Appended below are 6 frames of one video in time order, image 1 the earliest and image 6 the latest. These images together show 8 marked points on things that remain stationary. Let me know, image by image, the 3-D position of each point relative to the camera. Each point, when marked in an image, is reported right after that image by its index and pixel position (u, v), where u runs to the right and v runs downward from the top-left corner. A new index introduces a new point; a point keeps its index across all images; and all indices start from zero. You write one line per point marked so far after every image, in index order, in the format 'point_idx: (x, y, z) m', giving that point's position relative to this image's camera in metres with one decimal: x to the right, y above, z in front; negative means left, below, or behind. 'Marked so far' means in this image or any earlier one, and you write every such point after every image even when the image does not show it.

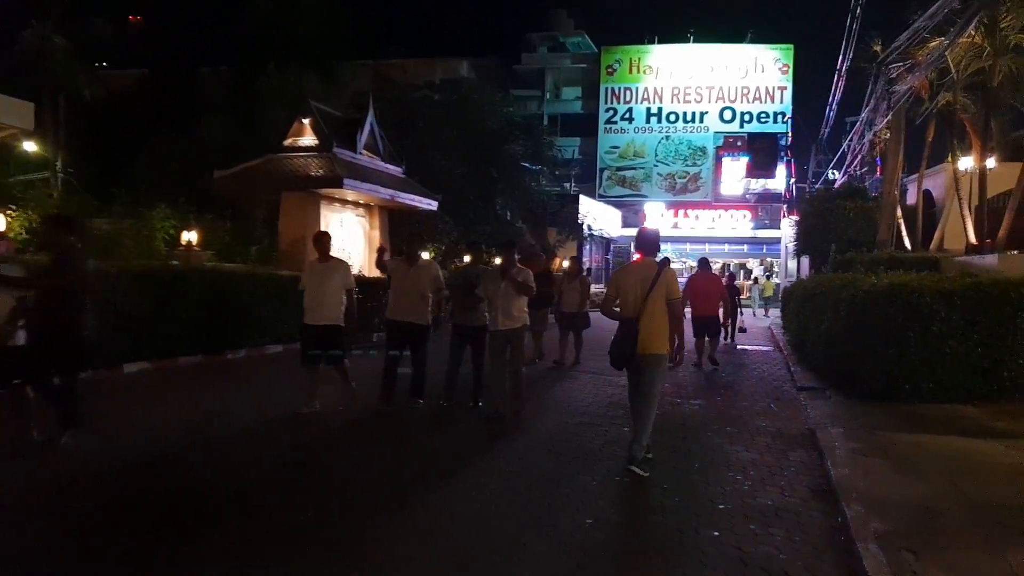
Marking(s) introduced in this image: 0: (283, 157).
0: (-5.7, +3.2, +19.3) m
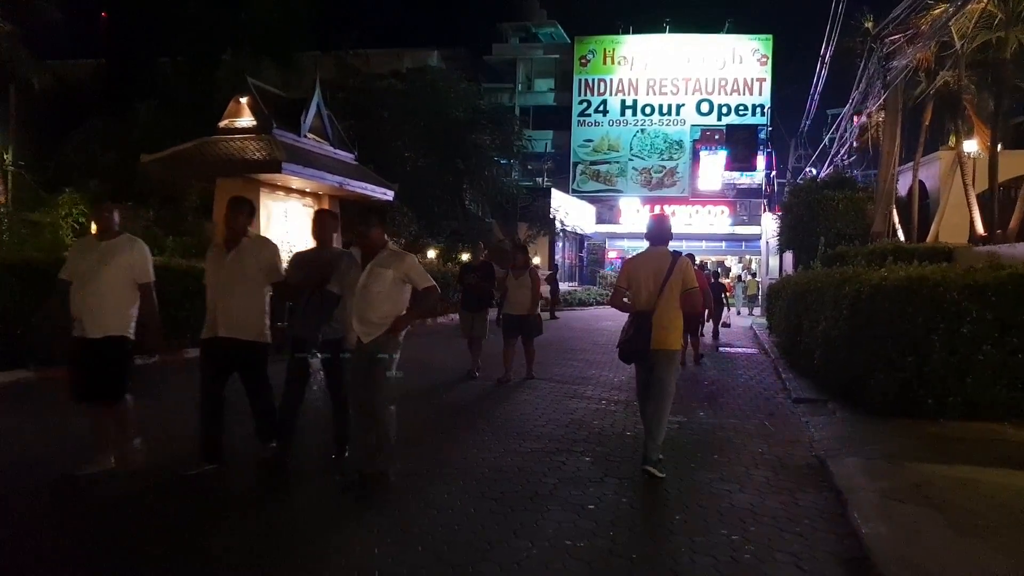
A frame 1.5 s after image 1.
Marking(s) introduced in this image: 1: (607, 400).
0: (-6.6, +3.3, +17.3) m
1: (+1.2, -1.4, +9.9) m
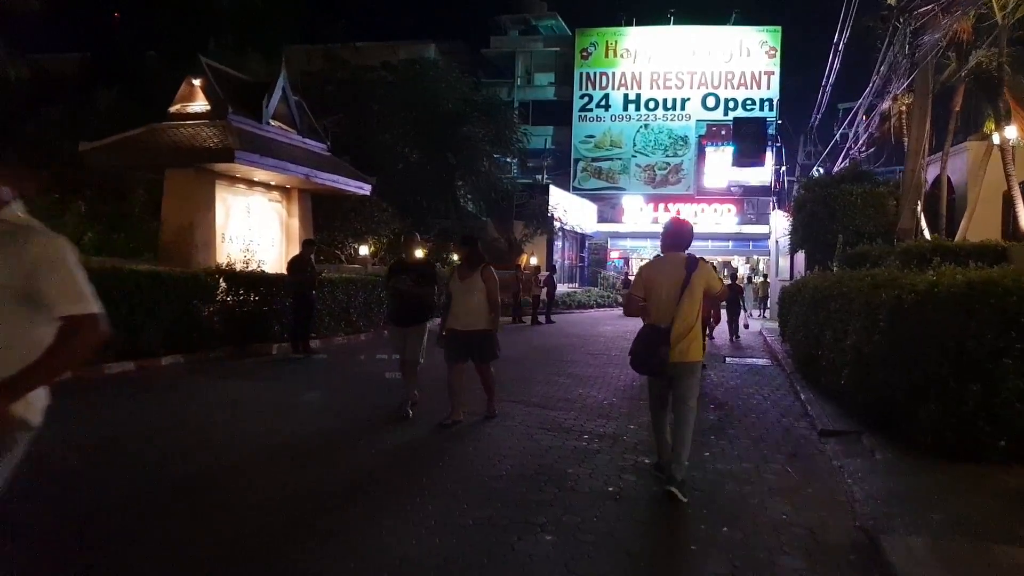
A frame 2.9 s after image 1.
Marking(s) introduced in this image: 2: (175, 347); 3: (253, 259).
0: (-6.9, +3.2, +15.5) m
1: (+0.8, -1.5, +8.1) m
2: (-5.7, -1.0, +13.2) m
3: (-5.7, +0.7, +17.1) m
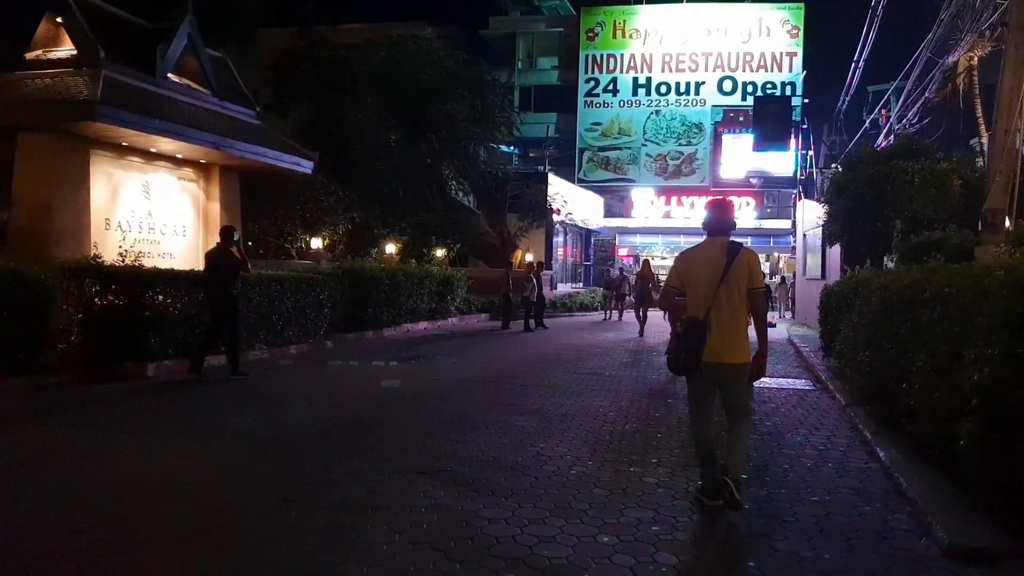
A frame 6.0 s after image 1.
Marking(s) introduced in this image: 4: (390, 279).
0: (-7.5, +3.2, +11.9) m
1: (+0.1, -1.5, +4.4) m
2: (-6.3, -1.0, +9.6) m
3: (-6.2, +0.7, +13.5) m
4: (-2.9, +0.2, +18.4) m
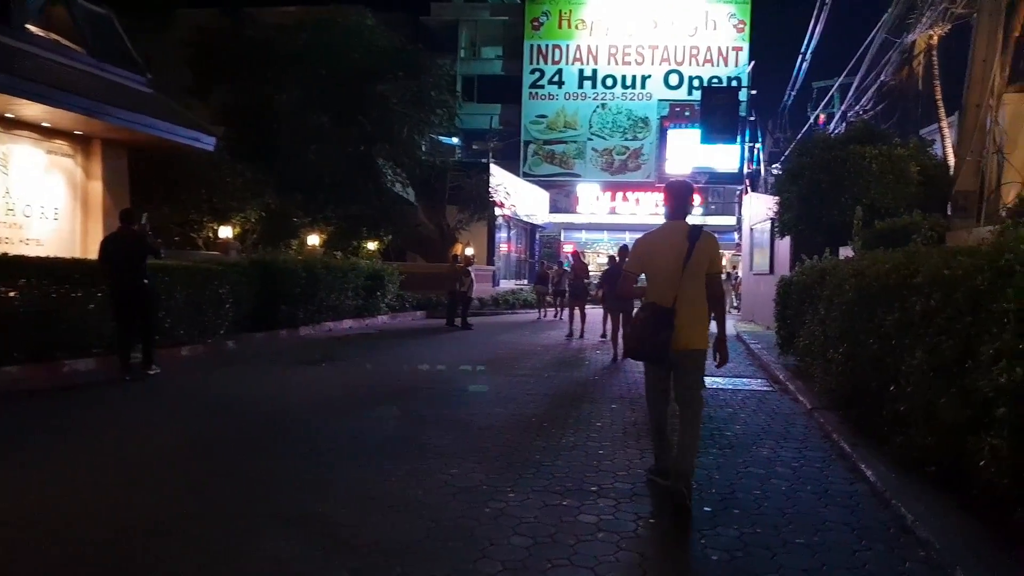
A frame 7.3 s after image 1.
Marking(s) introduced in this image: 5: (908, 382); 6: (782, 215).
0: (-8.5, +3.4, +9.9) m
1: (-0.4, -1.4, +2.9) m
2: (-7.2, -0.9, +7.7) m
3: (-7.3, +0.8, +11.6) m
4: (-4.3, +0.4, +16.7) m
5: (+3.0, -0.7, +5.9) m
6: (+6.1, +1.7, +17.6) m
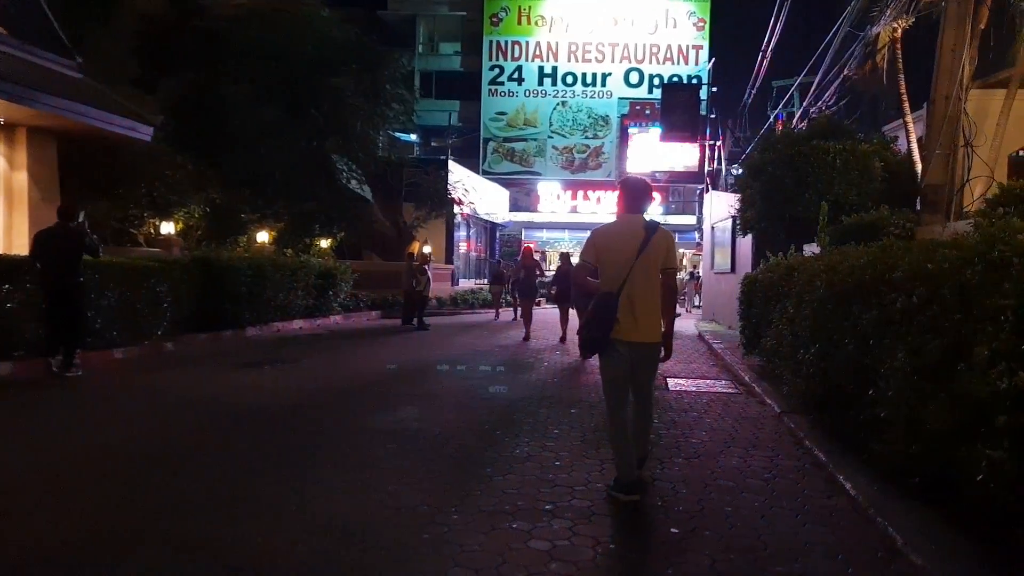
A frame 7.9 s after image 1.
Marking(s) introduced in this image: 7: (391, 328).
0: (-9.0, +3.4, +8.9) m
1: (-0.6, -1.3, +2.3) m
2: (-7.6, -0.9, +6.7) m
3: (-8.0, +0.8, +10.6) m
4: (-5.2, +0.4, +15.9) m
5: (+2.7, -0.7, +5.5) m
6: (+5.2, +1.7, +17.3) m
7: (-3.1, -1.0, +19.9) m
